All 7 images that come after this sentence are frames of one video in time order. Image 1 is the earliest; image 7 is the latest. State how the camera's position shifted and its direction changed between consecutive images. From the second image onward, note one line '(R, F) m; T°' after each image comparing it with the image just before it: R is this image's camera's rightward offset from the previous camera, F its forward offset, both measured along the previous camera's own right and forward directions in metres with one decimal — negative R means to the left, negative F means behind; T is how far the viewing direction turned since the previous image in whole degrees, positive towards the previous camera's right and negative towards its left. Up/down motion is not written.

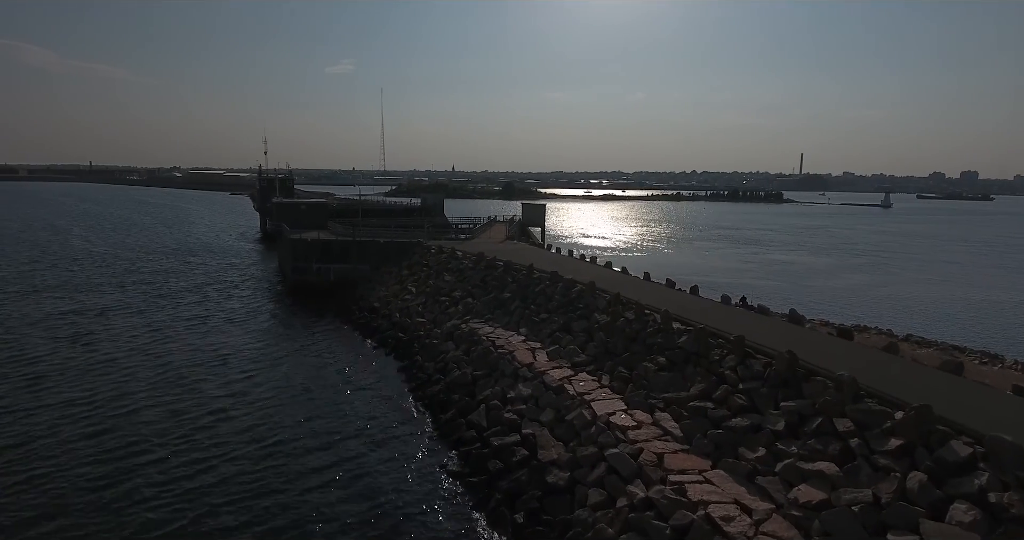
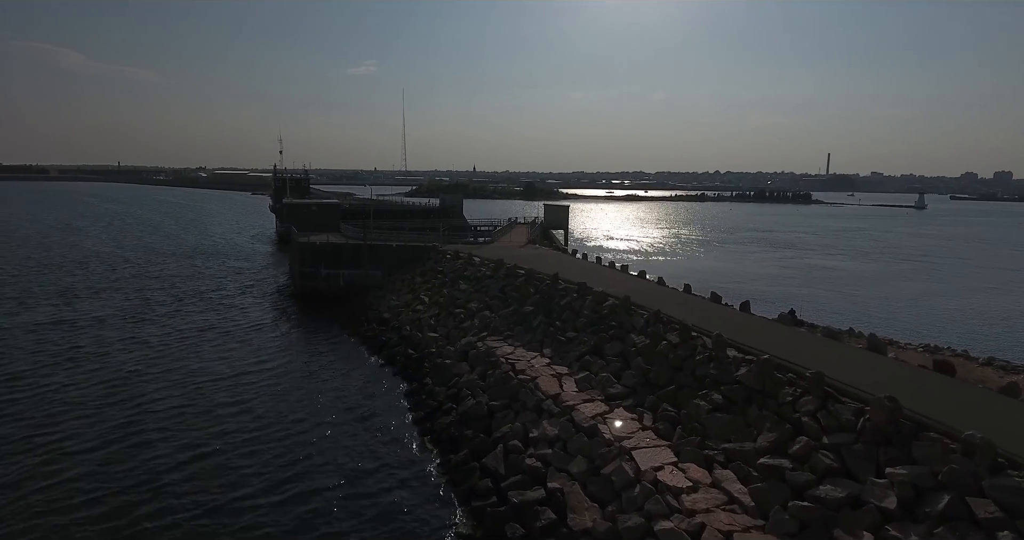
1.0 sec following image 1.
(-0.1, +2.1) m; -2°
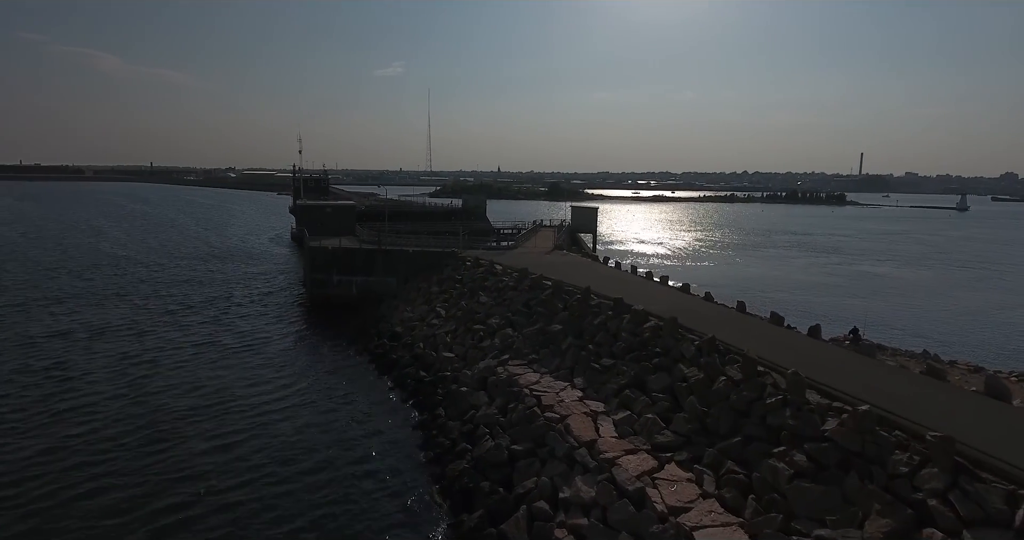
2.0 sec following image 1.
(0.0, +2.1) m; -2°
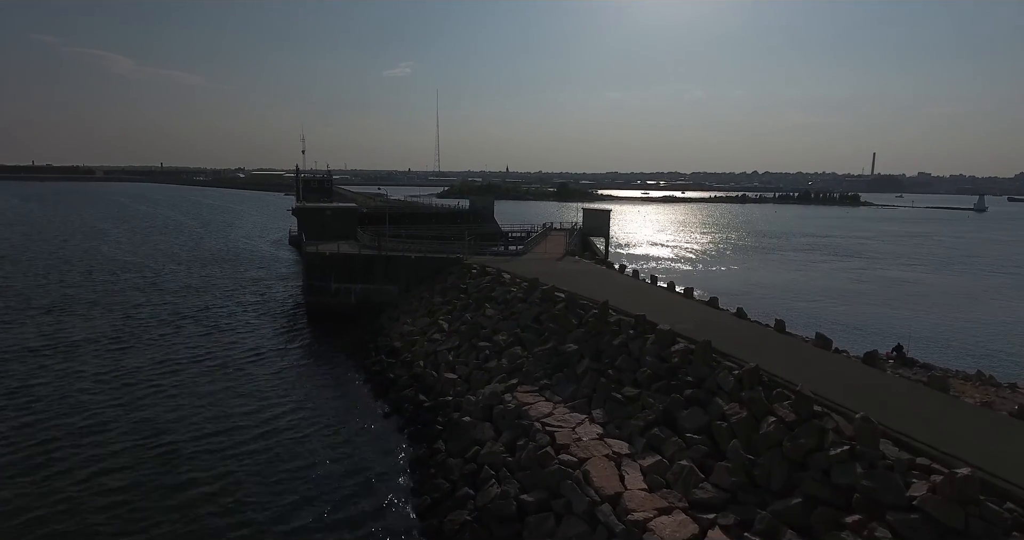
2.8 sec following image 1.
(0.0, +1.6) m; -1°
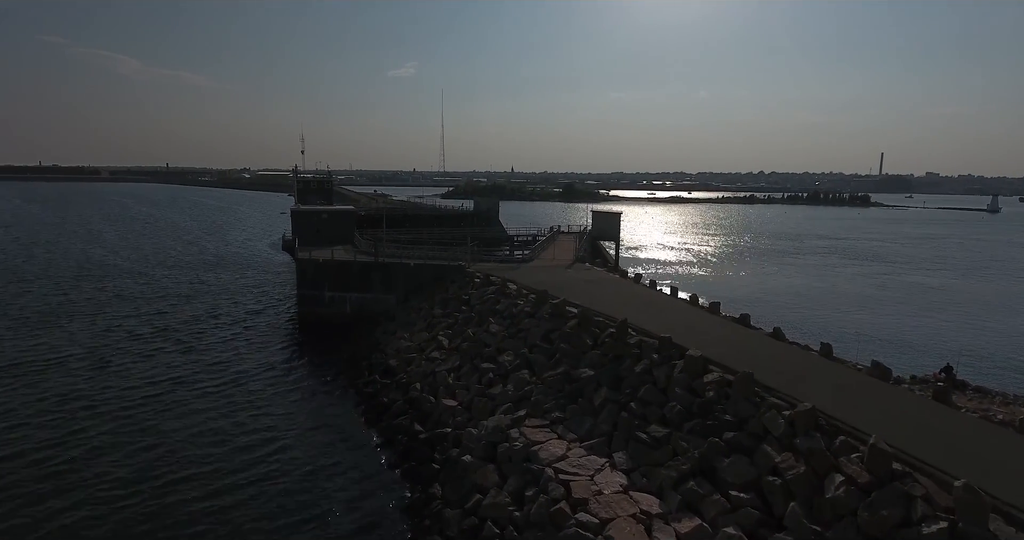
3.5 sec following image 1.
(0.0, +1.6) m; 0°
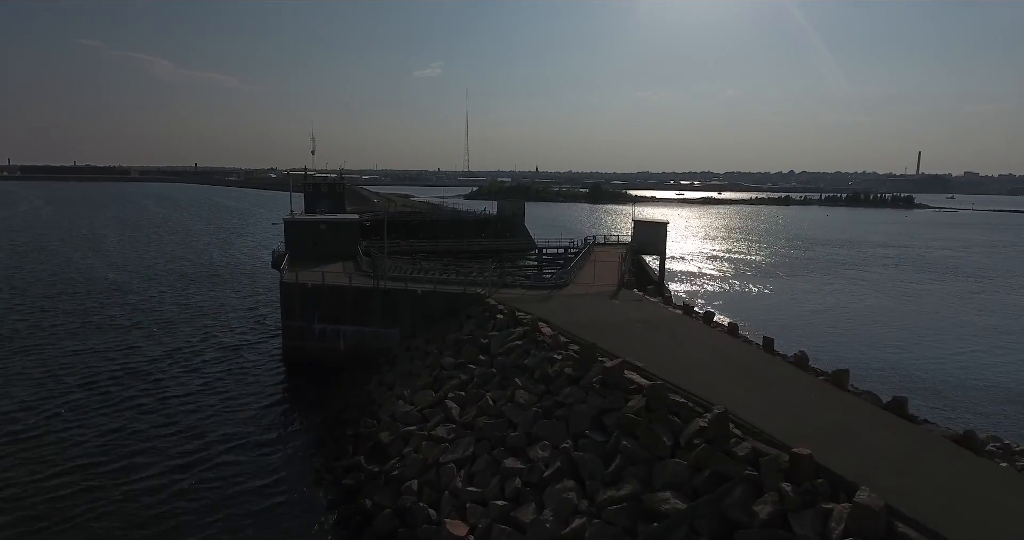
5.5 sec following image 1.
(-0.2, +4.3) m; -2°
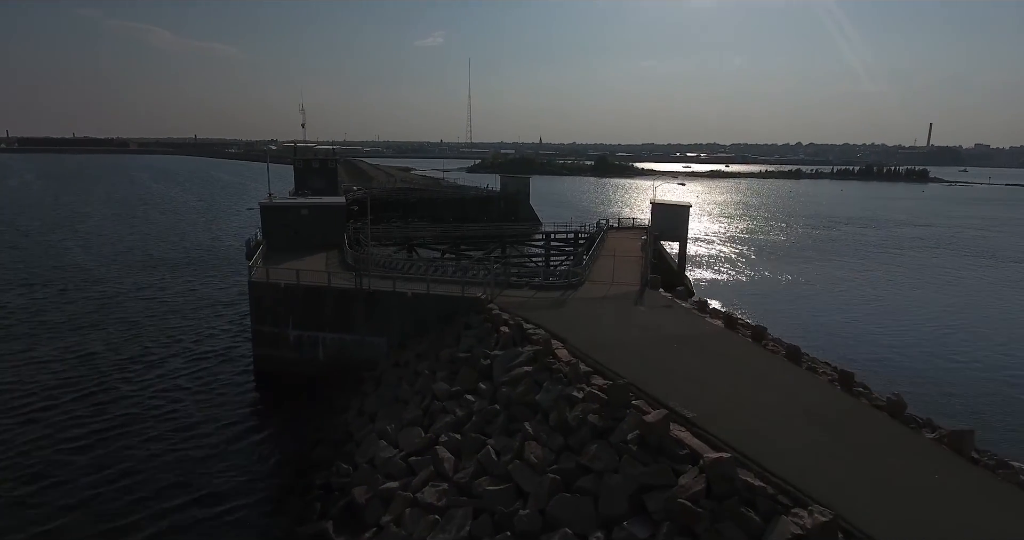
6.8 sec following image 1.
(-0.1, +2.7) m; 0°
